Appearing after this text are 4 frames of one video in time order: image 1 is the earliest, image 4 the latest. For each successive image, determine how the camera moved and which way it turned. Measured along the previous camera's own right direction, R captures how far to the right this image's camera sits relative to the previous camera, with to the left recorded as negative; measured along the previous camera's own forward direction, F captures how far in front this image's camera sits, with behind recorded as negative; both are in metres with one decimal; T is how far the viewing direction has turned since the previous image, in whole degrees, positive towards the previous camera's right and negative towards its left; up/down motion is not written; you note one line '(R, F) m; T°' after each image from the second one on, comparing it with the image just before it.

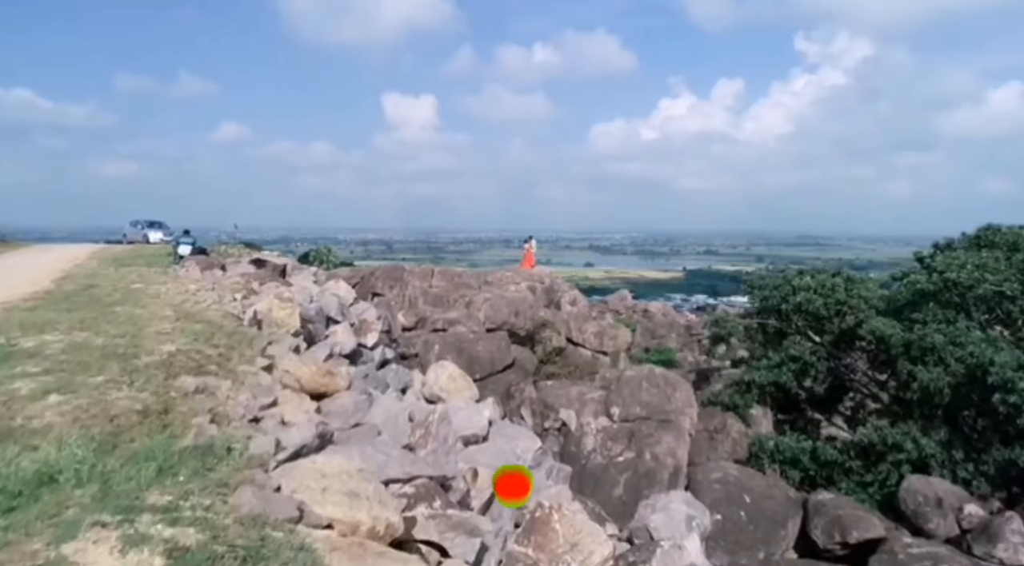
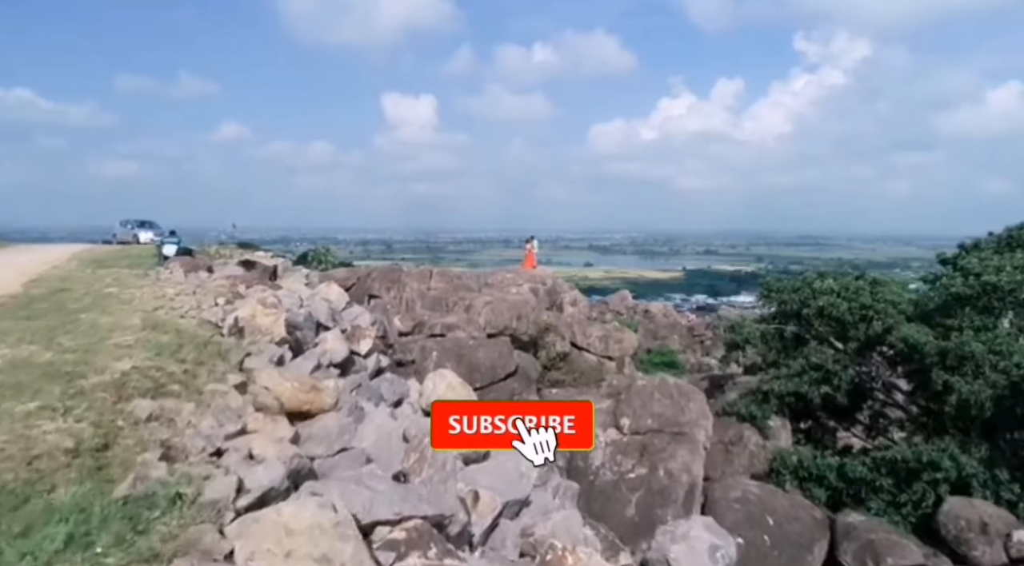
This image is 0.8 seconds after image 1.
(-0.1, +0.8) m; 0°
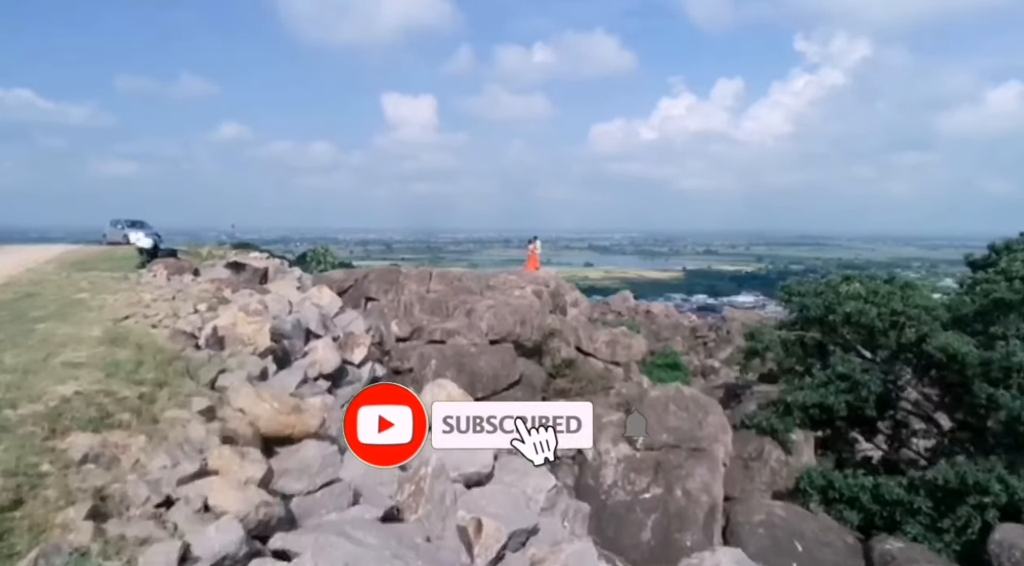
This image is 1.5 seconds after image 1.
(-0.1, +0.9) m; 0°
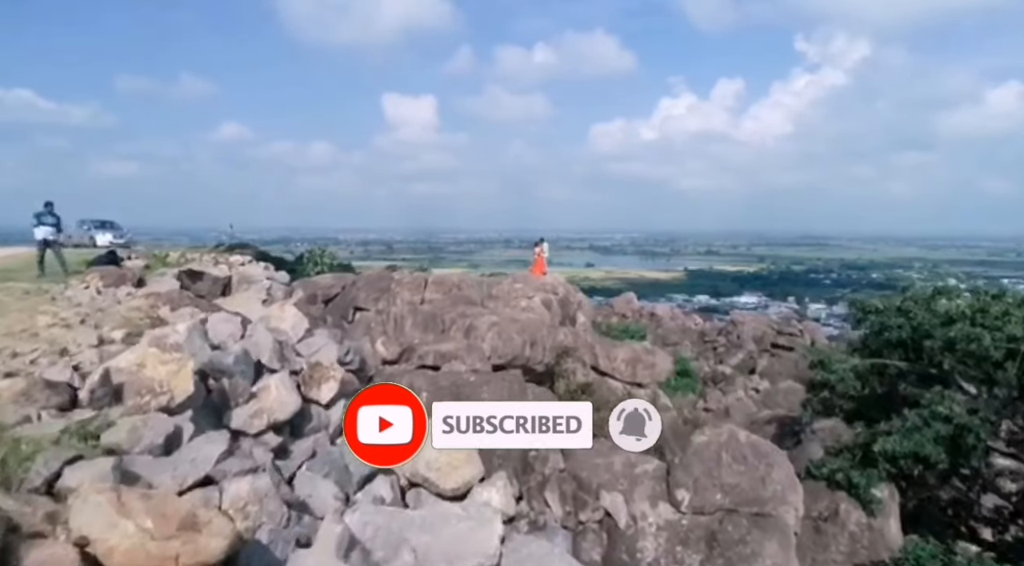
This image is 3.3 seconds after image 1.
(-0.1, +2.5) m; 0°
